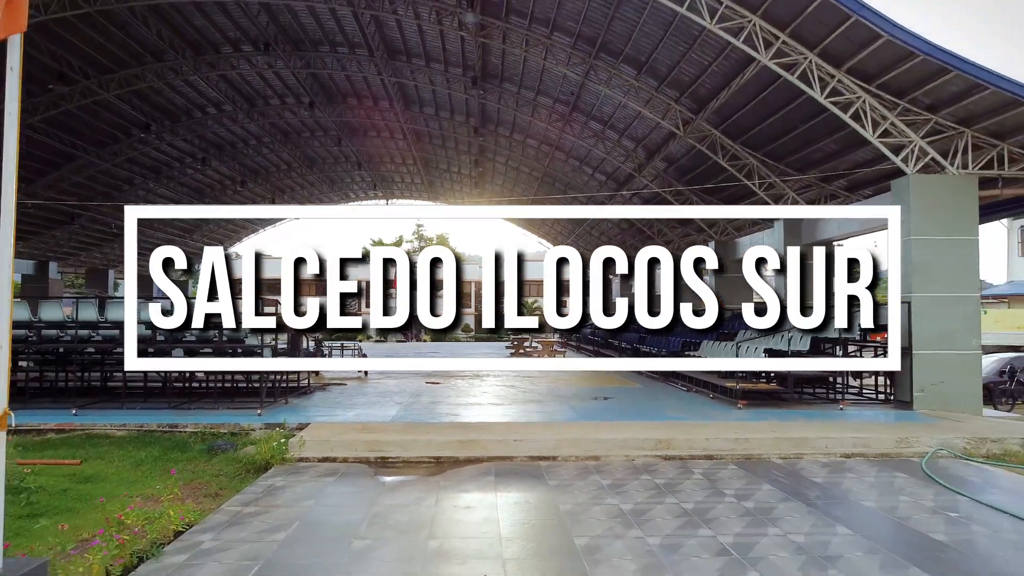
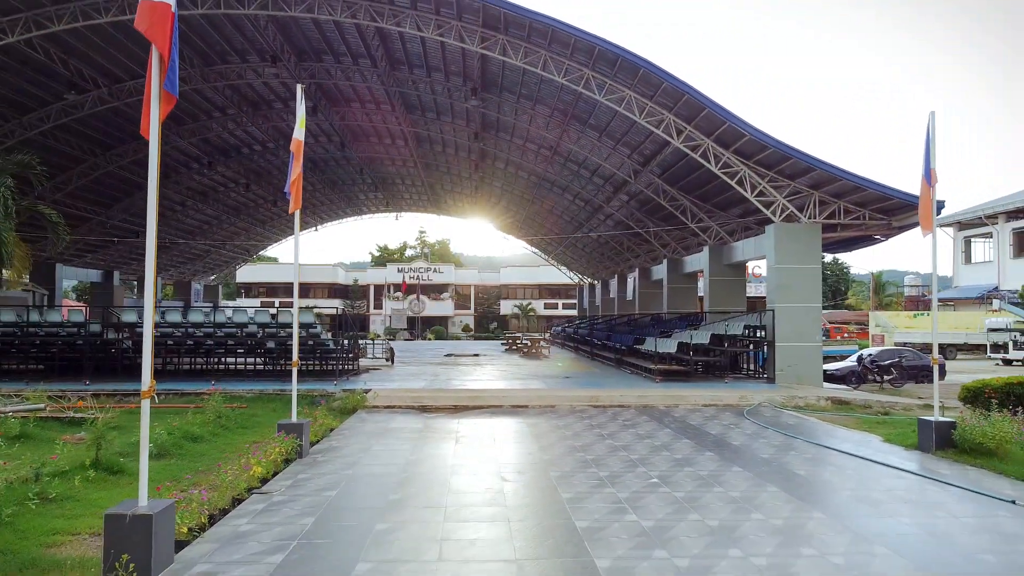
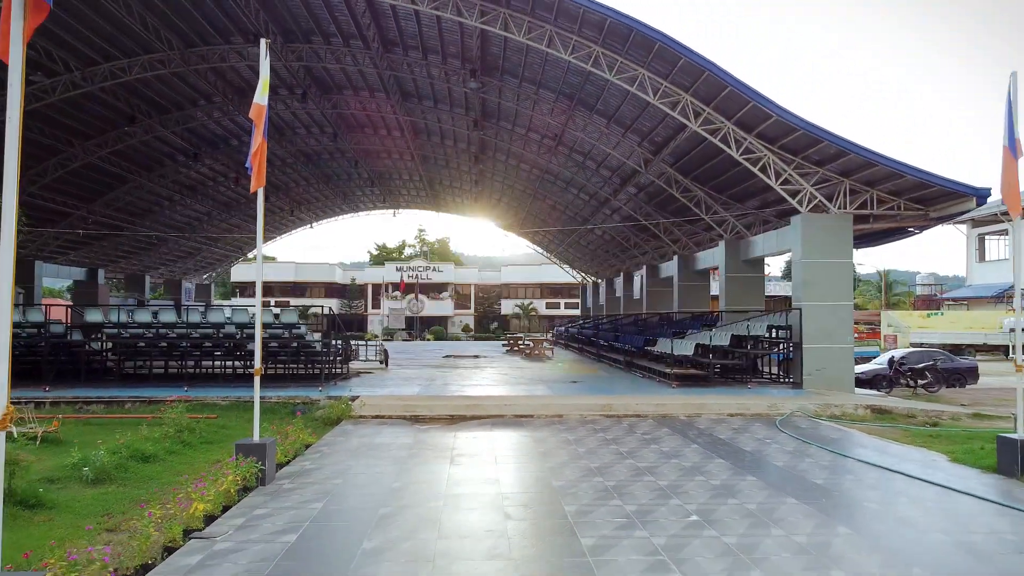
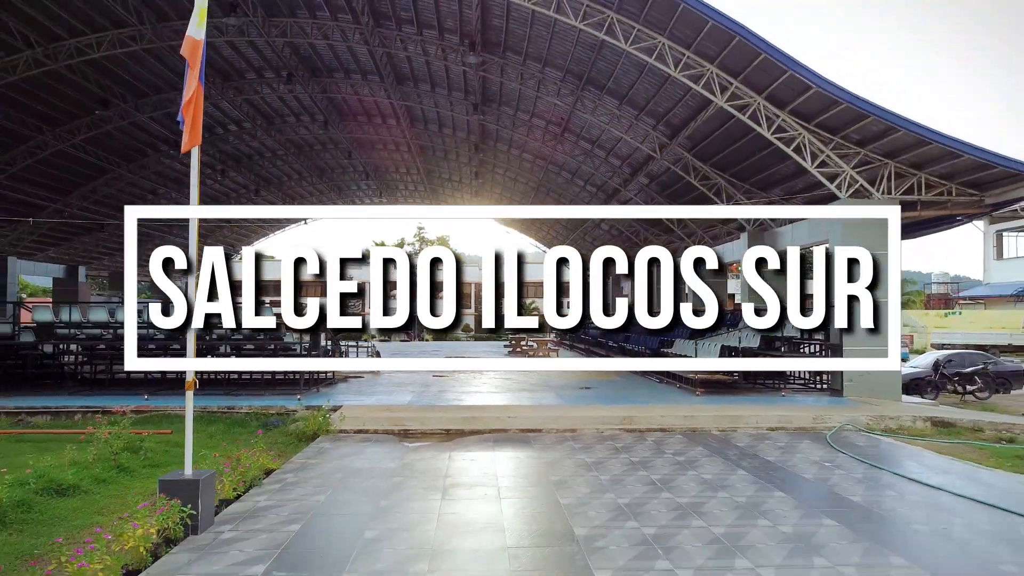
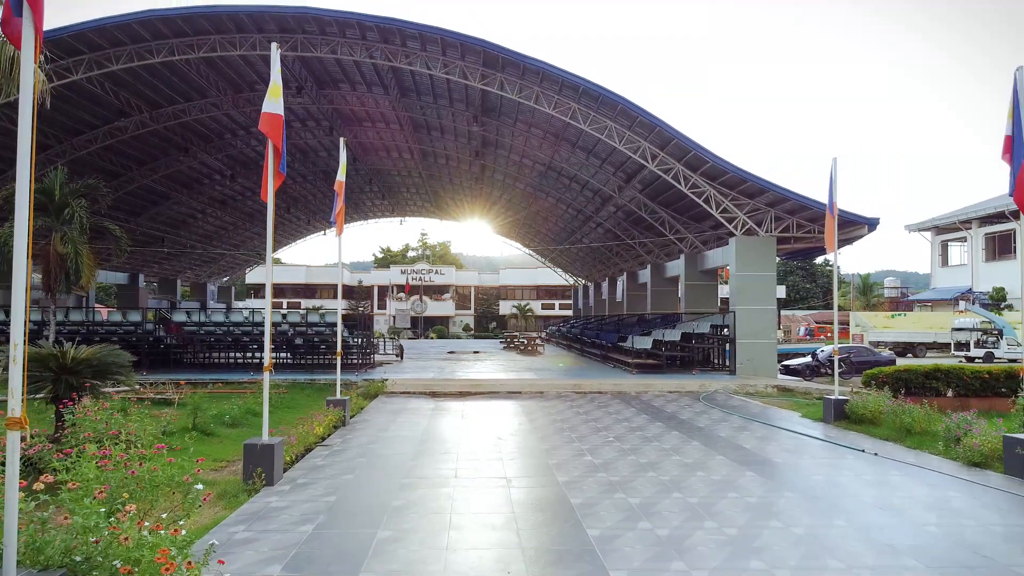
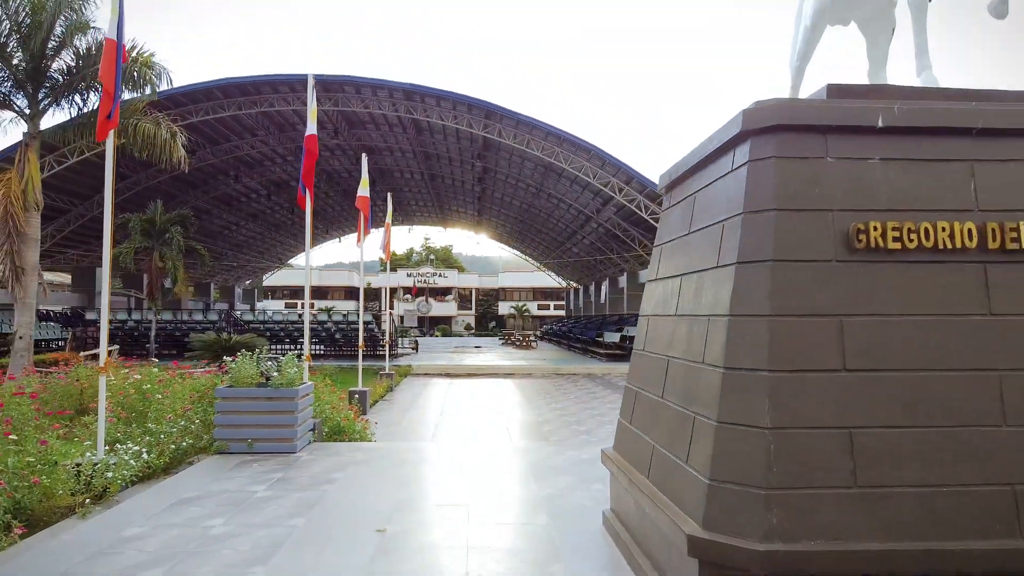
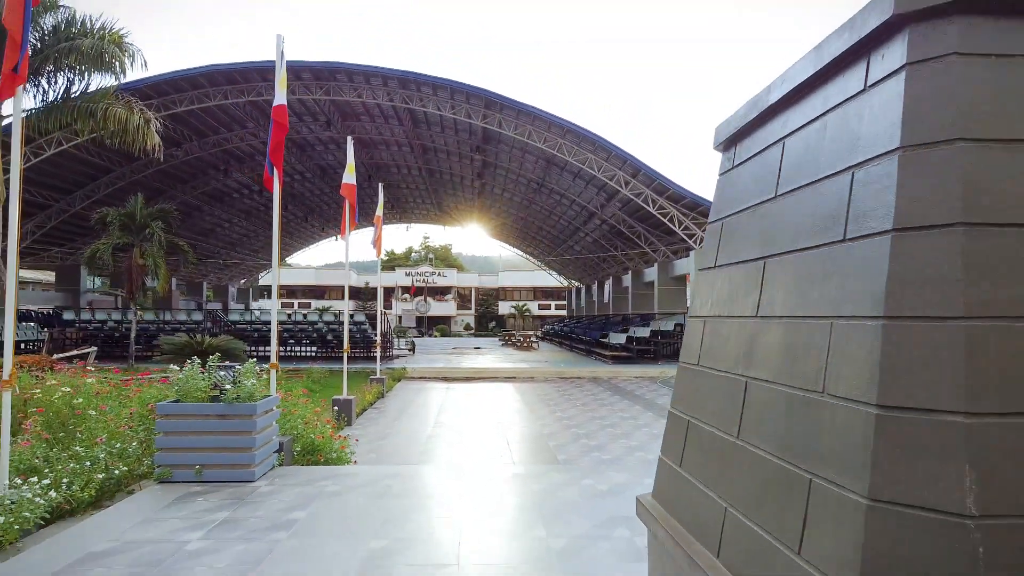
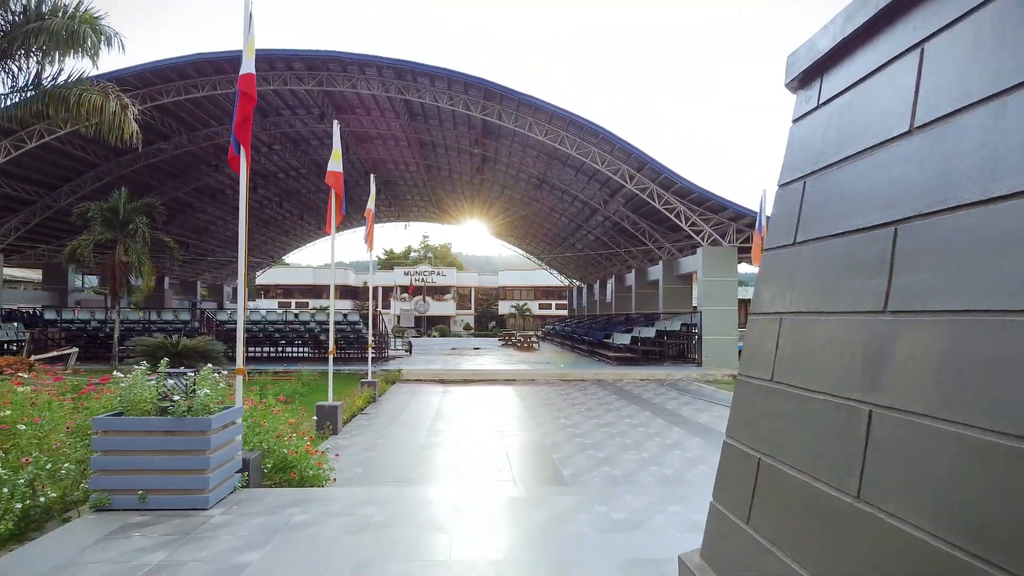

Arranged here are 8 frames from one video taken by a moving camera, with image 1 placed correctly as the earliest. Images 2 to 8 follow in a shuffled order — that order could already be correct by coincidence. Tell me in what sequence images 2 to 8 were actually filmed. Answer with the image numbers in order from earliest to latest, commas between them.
4, 3, 2, 5, 8, 7, 6
